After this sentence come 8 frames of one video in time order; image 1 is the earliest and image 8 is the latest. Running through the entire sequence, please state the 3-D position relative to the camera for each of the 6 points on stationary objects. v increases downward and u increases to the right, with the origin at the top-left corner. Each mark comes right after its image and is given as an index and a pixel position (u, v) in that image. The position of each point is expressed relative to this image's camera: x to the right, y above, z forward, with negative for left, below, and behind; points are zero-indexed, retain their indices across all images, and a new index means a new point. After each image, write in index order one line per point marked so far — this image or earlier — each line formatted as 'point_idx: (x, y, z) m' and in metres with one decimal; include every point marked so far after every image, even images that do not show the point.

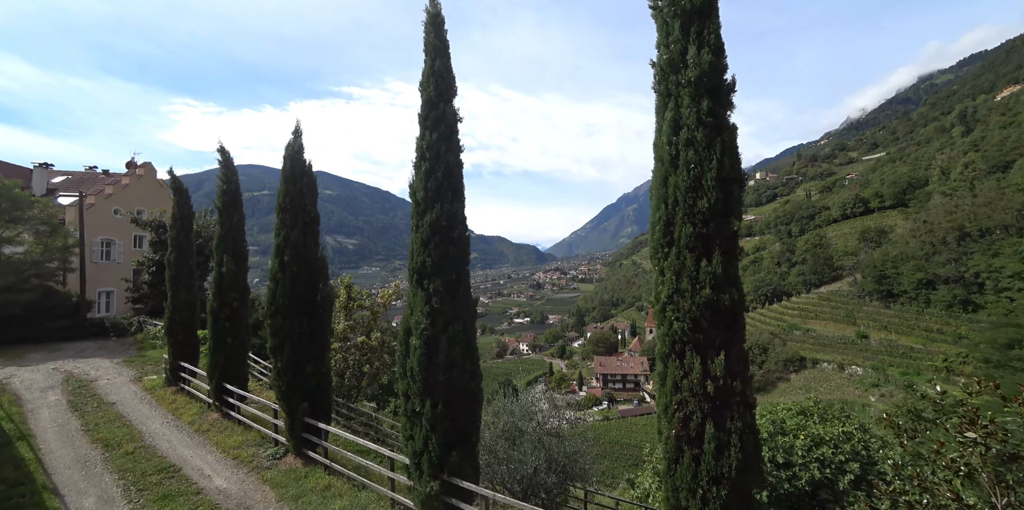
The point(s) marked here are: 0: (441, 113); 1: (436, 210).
0: (-1.0, +2.1, +7.0) m
1: (-1.1, +0.6, +6.7) m
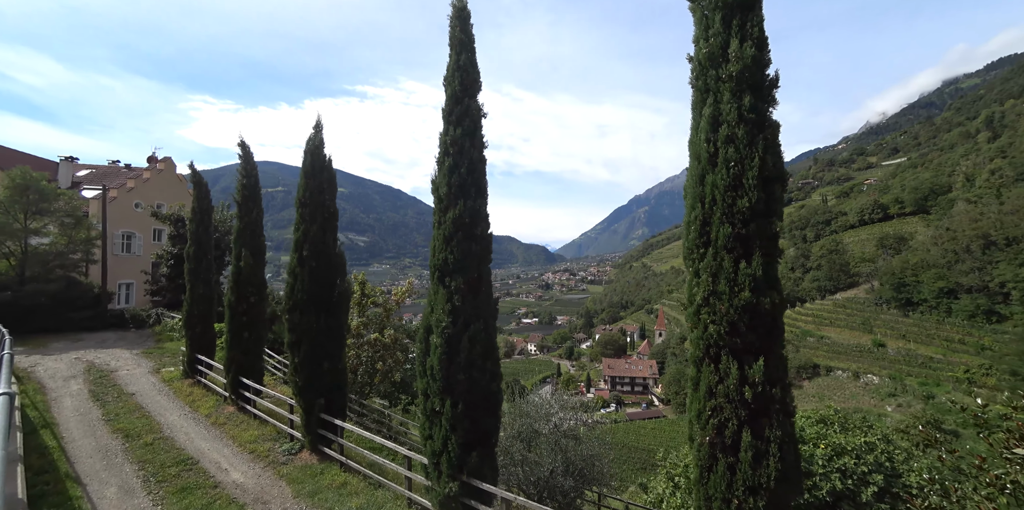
0: (-0.7, +2.1, +6.9) m
1: (-0.7, +0.7, +6.6) m
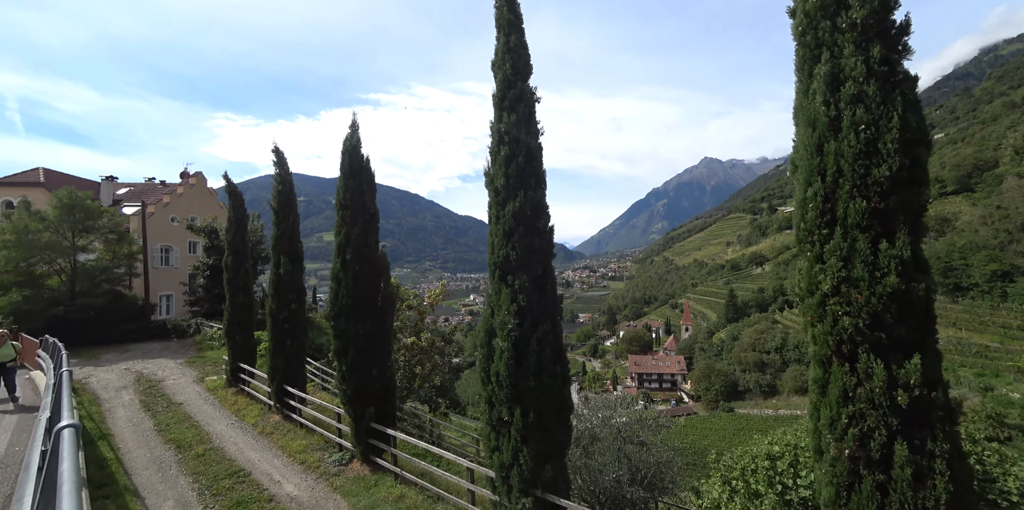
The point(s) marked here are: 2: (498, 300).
0: (+0.1, +2.2, +6.4) m
1: (+0.1, +0.7, +6.1) m
2: (-0.2, -0.6, +6.1) m
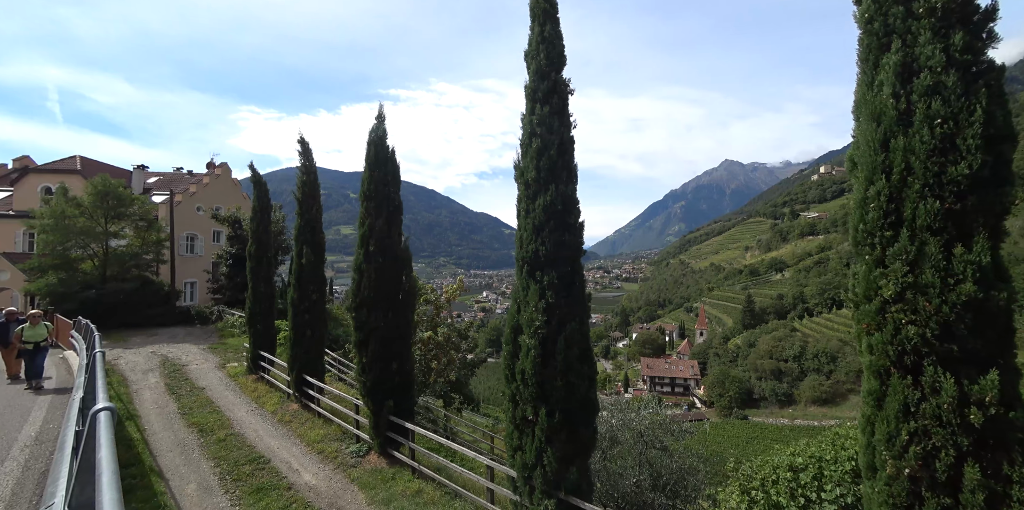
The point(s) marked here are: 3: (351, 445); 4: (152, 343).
0: (+0.5, +2.2, +6.2) m
1: (+0.5, +0.8, +6.0) m
2: (+0.2, -0.5, +6.0) m
3: (-3.1, -3.6, +9.1) m
4: (-12.6, -3.1, +16.4) m
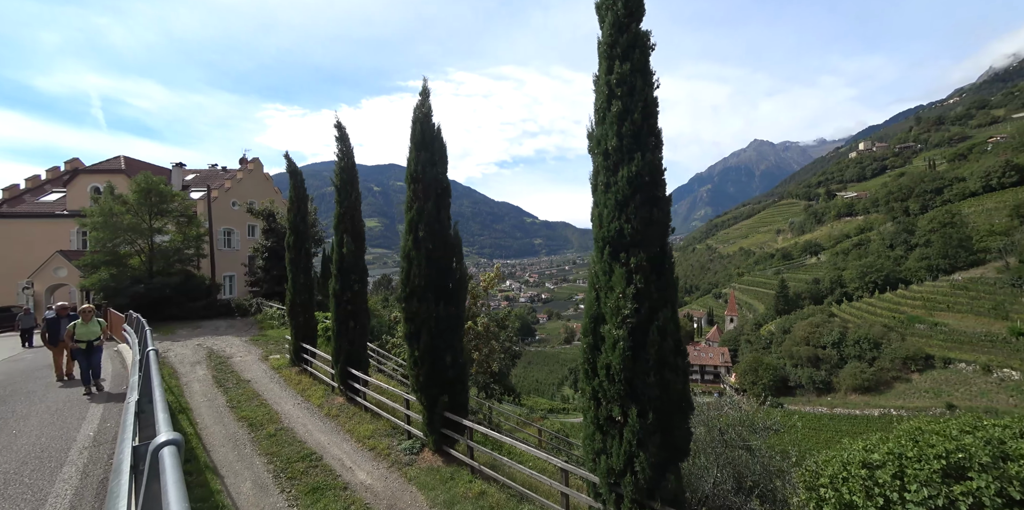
0: (+1.4, +2.5, +5.5) m
1: (+1.3, +1.0, +5.2) m
2: (+1.1, -0.3, +5.3) m
3: (-2.0, -3.4, +8.6) m
4: (-11.2, -2.8, +16.3) m
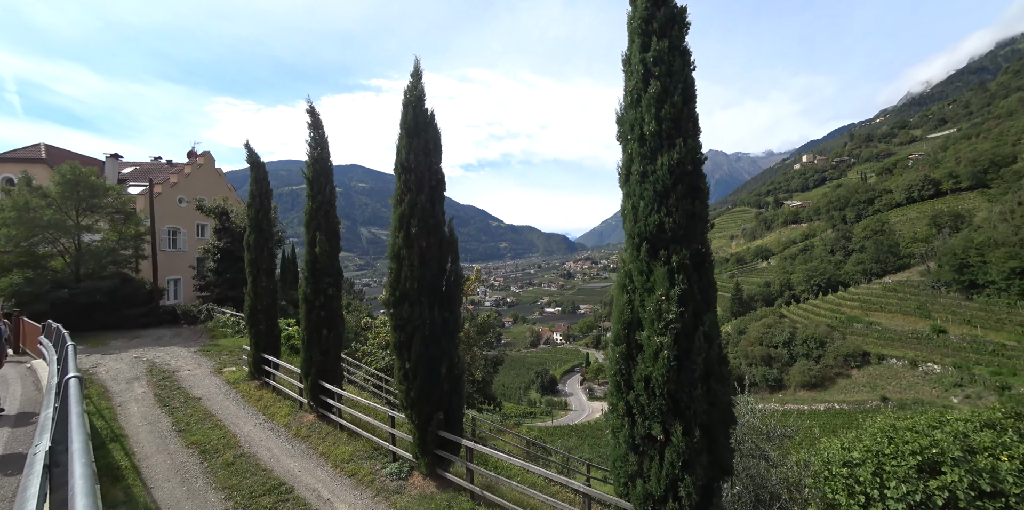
0: (+1.6, +2.5, +4.9) m
1: (+1.6, +1.0, +4.6) m
2: (+1.3, -0.3, +4.6) m
3: (-2.0, -3.4, +7.7) m
4: (-11.7, -2.9, +14.7) m
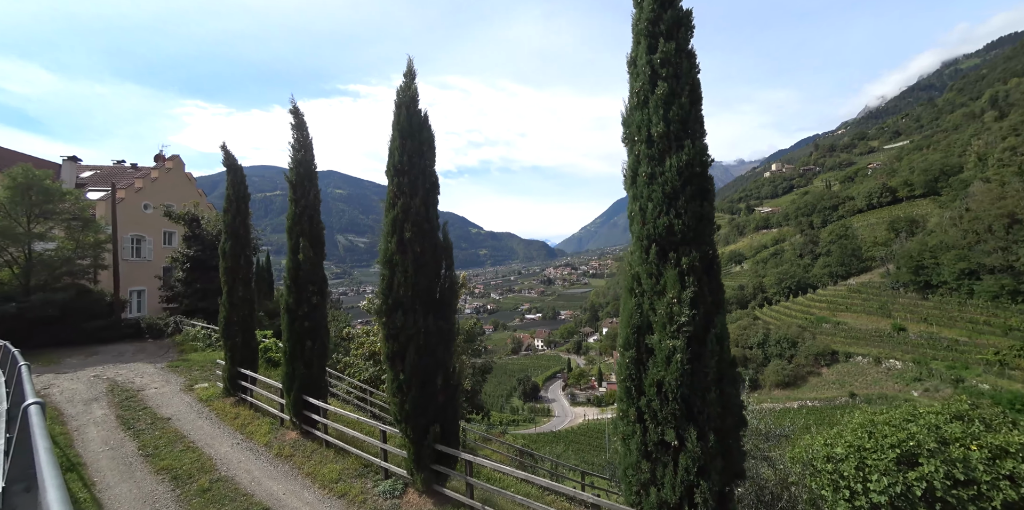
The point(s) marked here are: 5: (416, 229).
0: (+1.7, +2.5, +4.8) m
1: (+1.7, +1.0, +4.5) m
2: (+1.4, -0.3, +4.5) m
3: (-2.0, -3.5, +7.4) m
4: (-12.1, -3.2, +13.9) m
5: (-1.4, +0.4, +6.9) m
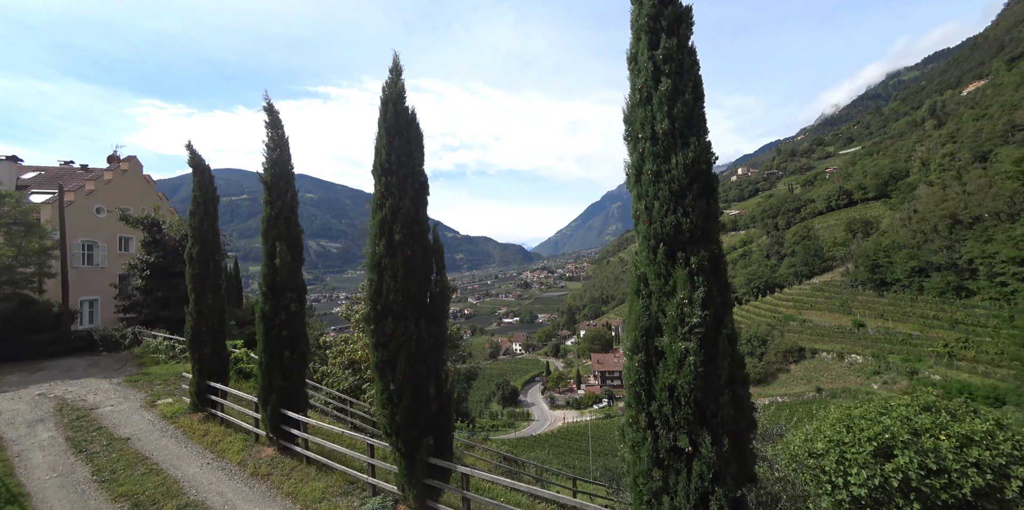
0: (+1.7, +2.5, +4.6) m
1: (+1.7, +1.0, +4.3) m
2: (+1.4, -0.3, +4.3) m
3: (-2.1, -3.5, +7.0) m
4: (-12.5, -3.4, +13.0) m
5: (-1.5, +0.3, +6.6) m
